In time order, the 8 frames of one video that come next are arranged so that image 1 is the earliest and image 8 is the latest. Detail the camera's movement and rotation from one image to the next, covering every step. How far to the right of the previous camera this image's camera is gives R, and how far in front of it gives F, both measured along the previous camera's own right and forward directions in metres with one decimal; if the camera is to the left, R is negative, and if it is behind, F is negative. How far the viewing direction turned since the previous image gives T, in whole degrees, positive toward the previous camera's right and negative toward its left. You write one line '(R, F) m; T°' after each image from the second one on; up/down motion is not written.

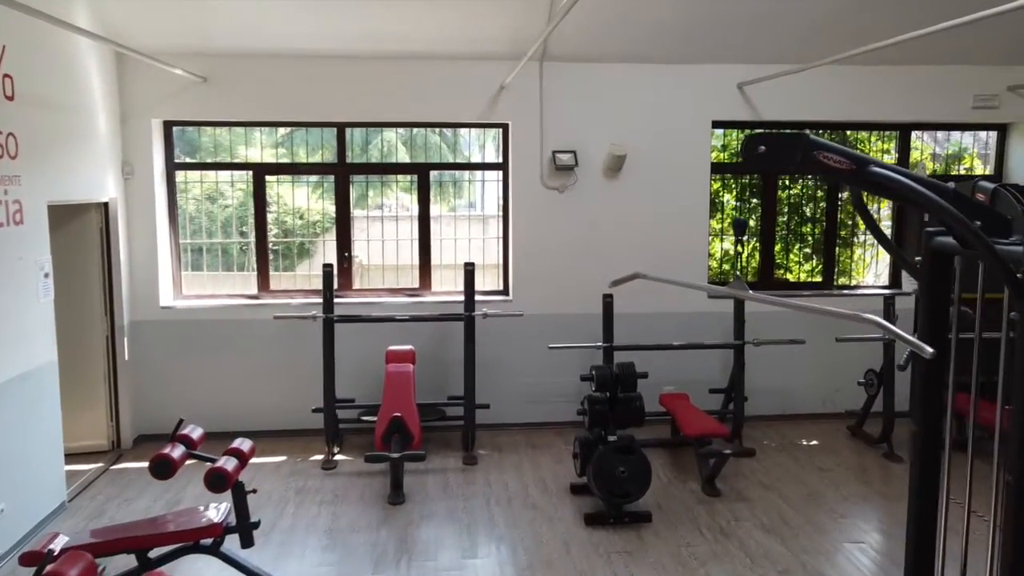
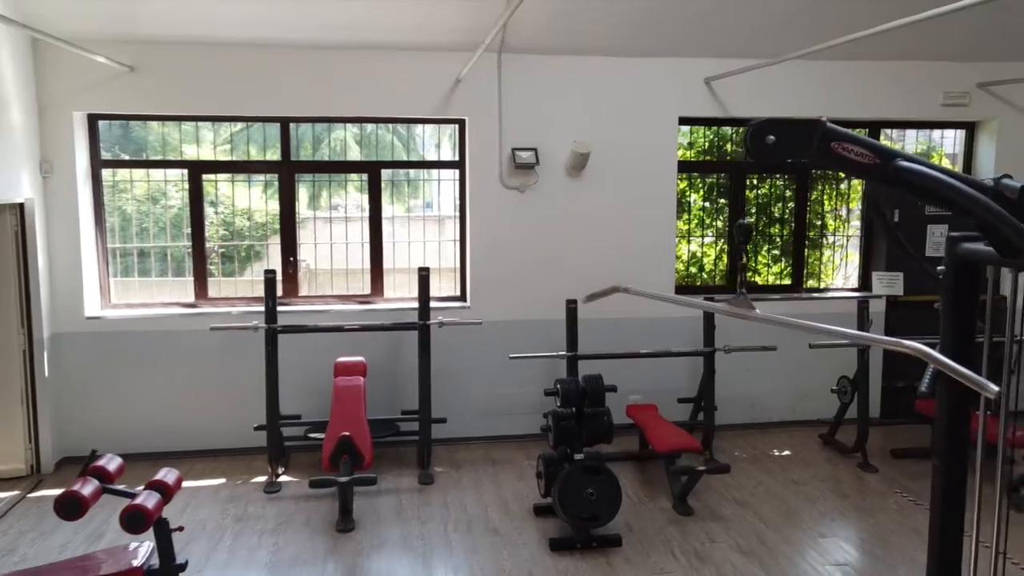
(0.0, +0.3) m; +3°
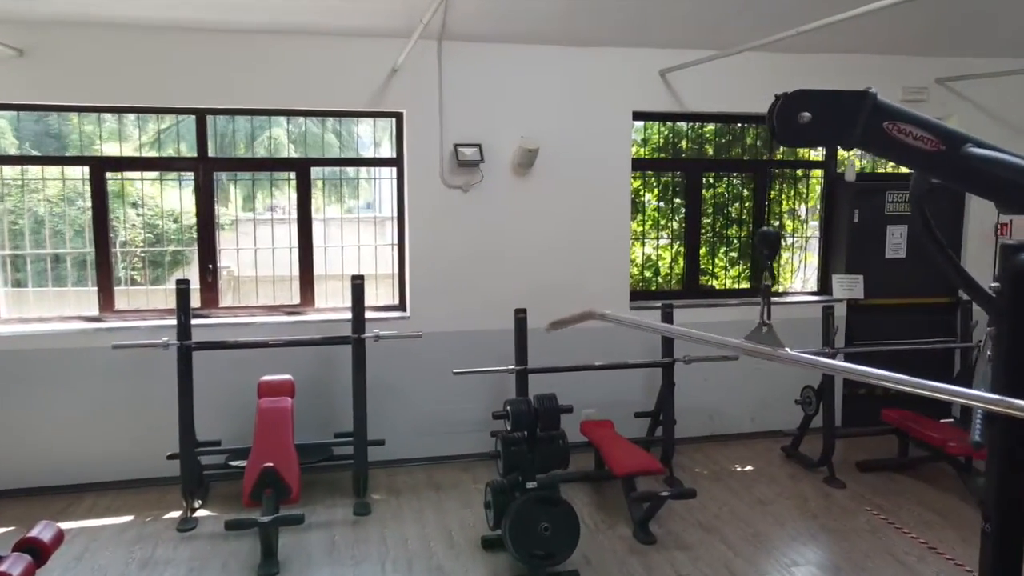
(0.0, +0.4) m; +4°
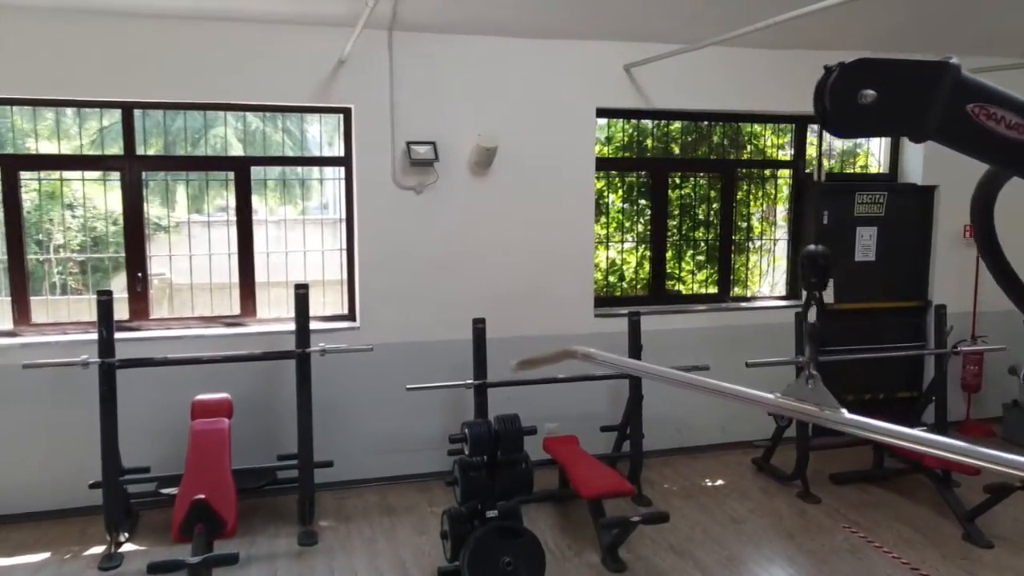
(0.0, +0.3) m; +3°
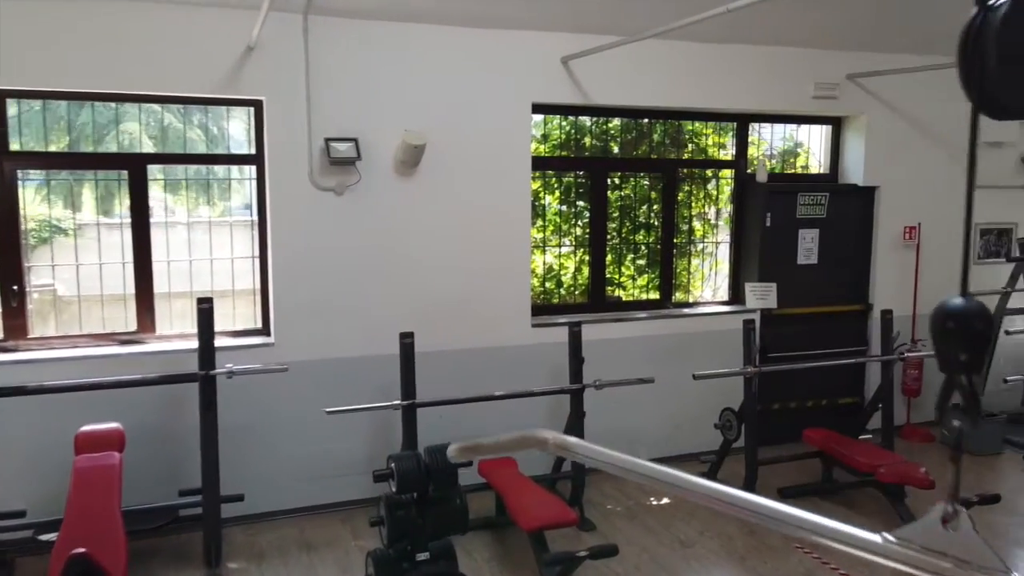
(0.0, +0.3) m; +5°
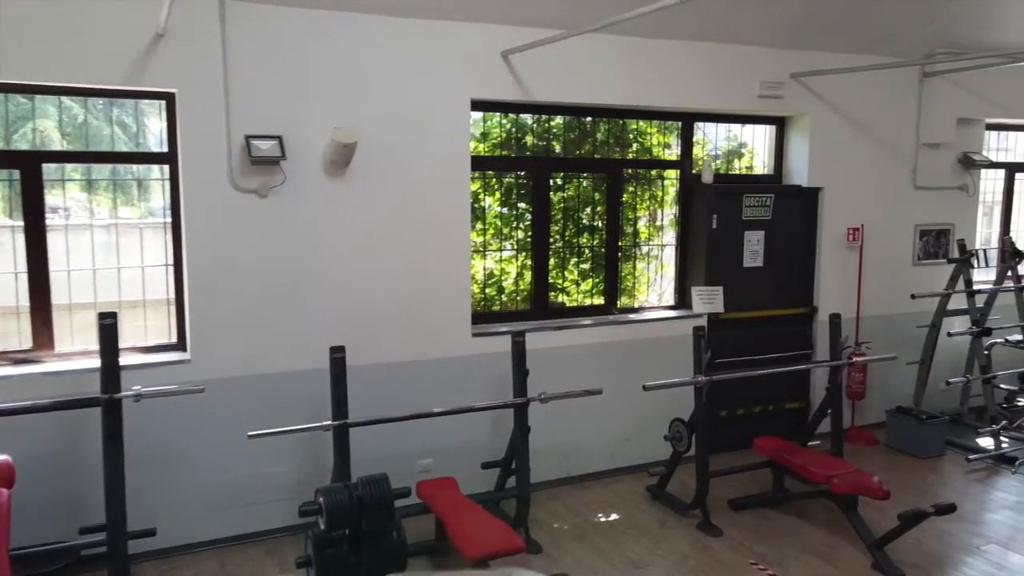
(0.0, +0.3) m; +4°
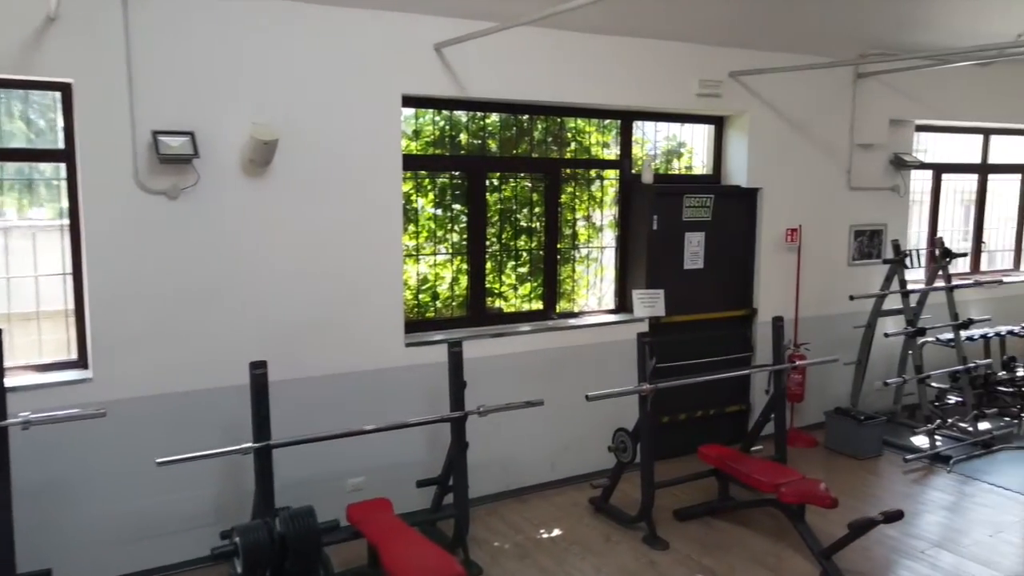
(0.0, +0.2) m; +5°
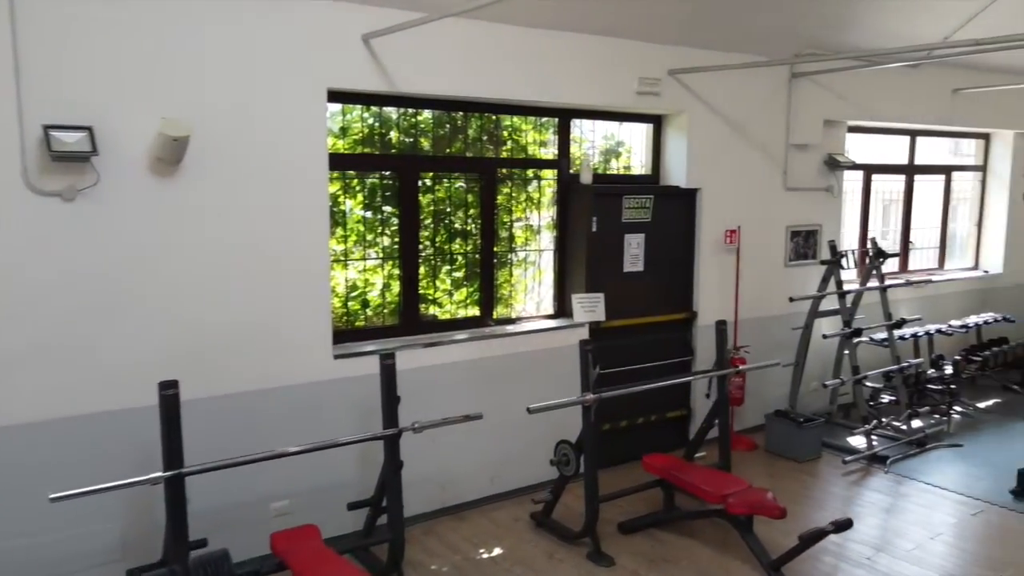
(0.0, +0.2) m; +5°
